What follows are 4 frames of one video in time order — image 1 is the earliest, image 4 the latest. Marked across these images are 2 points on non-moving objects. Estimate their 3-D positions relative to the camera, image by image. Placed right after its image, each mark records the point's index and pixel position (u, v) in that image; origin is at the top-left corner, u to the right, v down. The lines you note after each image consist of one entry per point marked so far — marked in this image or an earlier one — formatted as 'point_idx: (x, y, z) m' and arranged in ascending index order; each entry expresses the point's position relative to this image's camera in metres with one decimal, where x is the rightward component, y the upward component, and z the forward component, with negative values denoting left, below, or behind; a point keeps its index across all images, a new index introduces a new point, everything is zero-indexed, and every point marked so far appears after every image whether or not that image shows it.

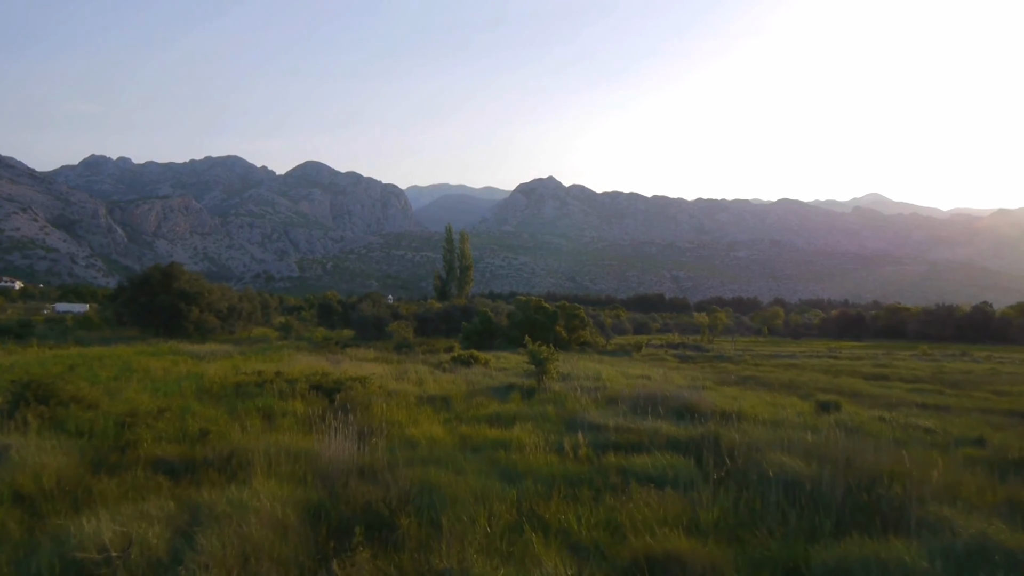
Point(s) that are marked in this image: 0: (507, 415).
0: (0.0, -1.1, +9.2) m
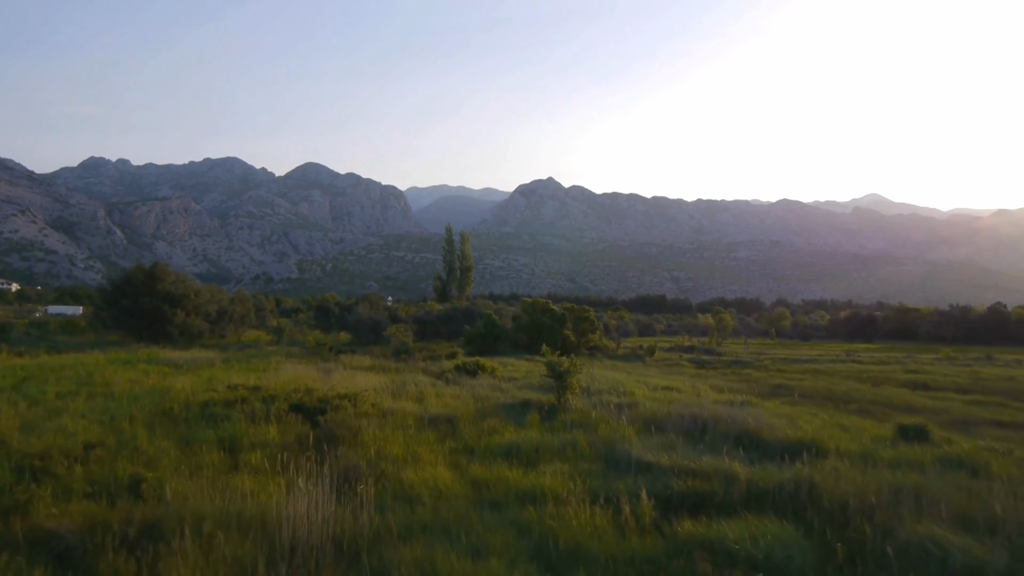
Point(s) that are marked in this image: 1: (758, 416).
0: (+0.1, -1.1, +7.4) m
1: (+2.3, -1.2, +9.6) m
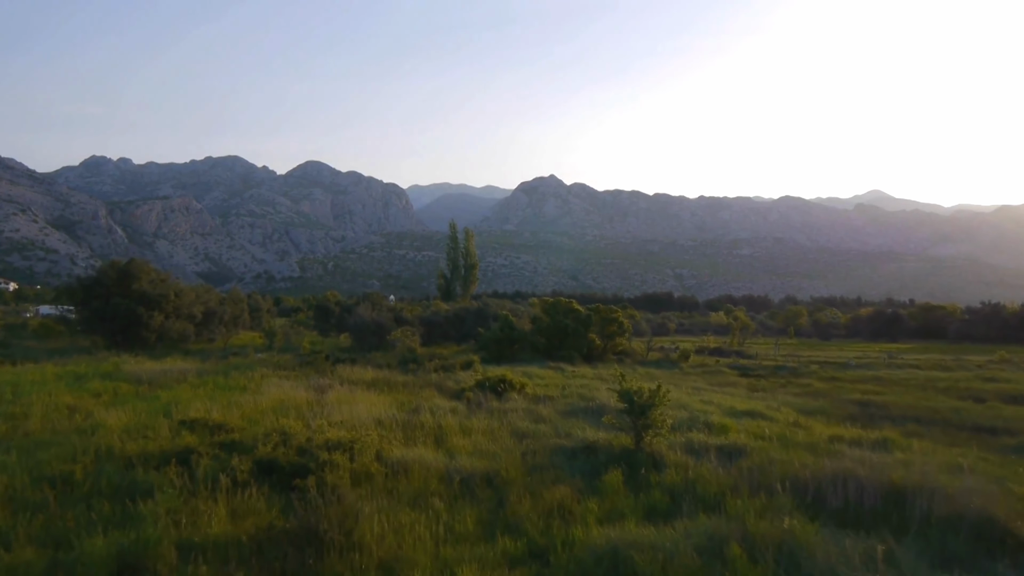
0: (+0.6, -1.1, +4.4) m
1: (+2.8, -1.2, +6.6) m
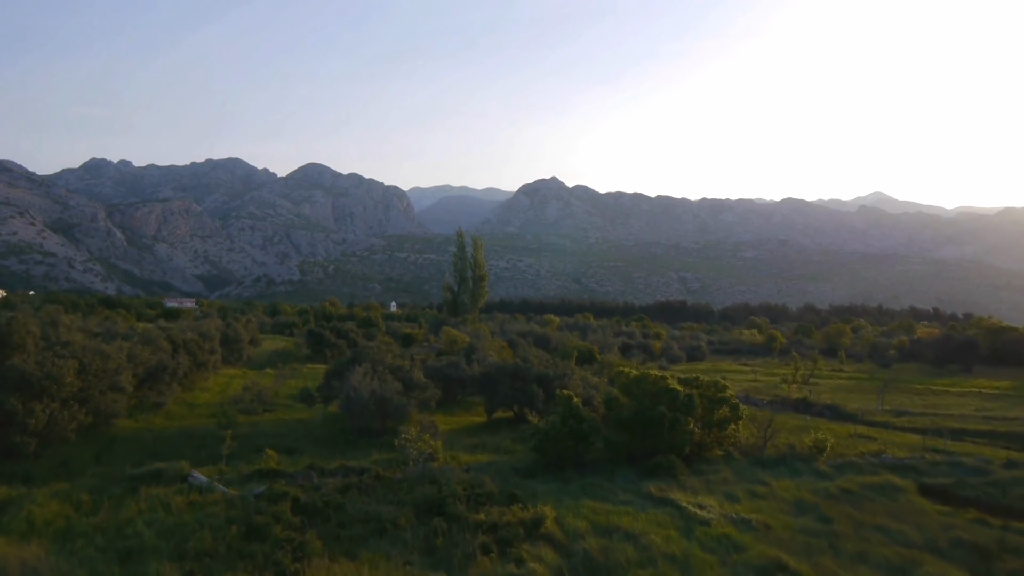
0: (+1.6, -2.3, -3.6) m
1: (+3.9, -2.3, -1.5) m
